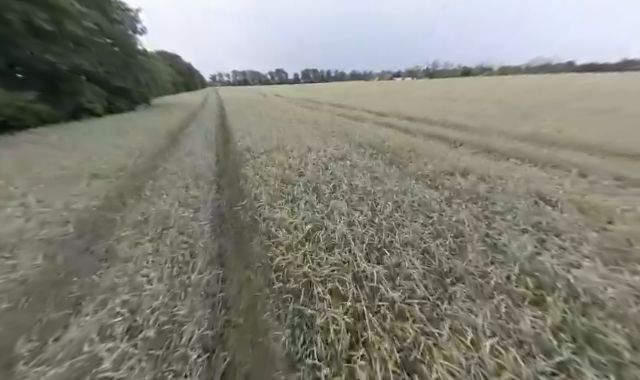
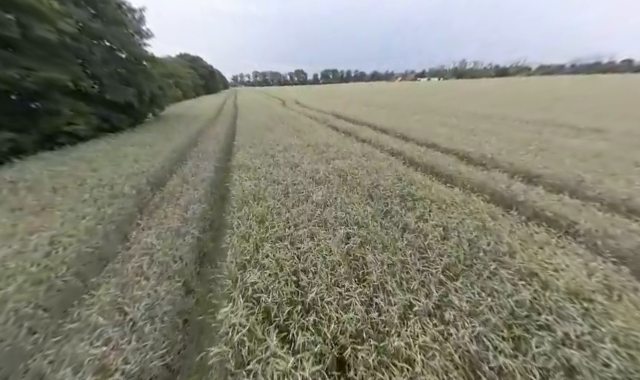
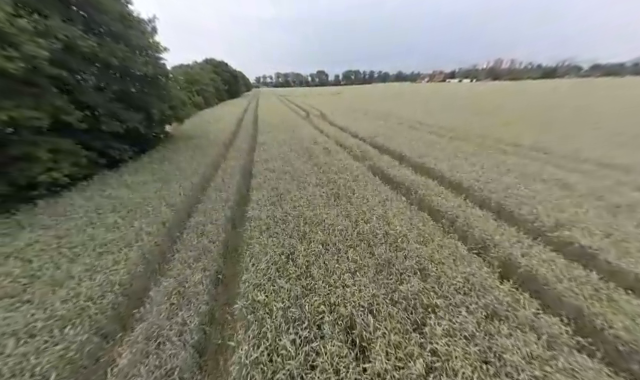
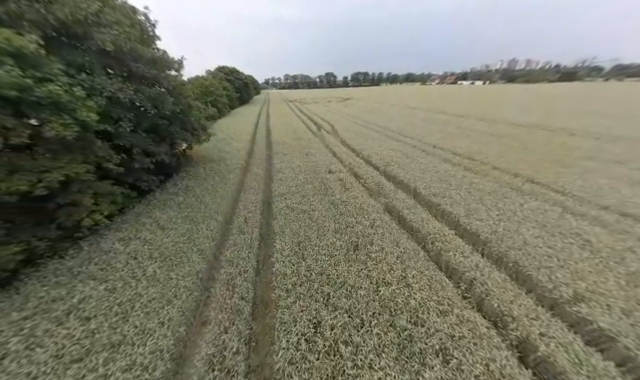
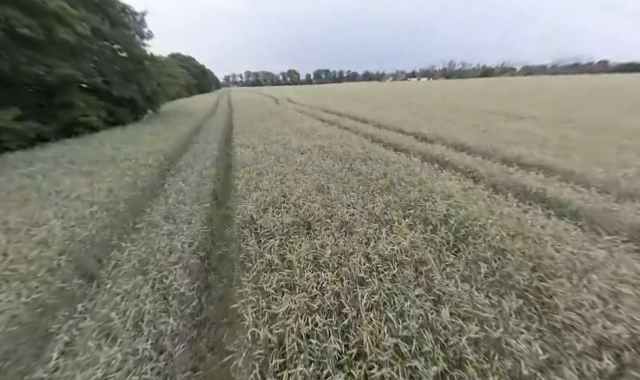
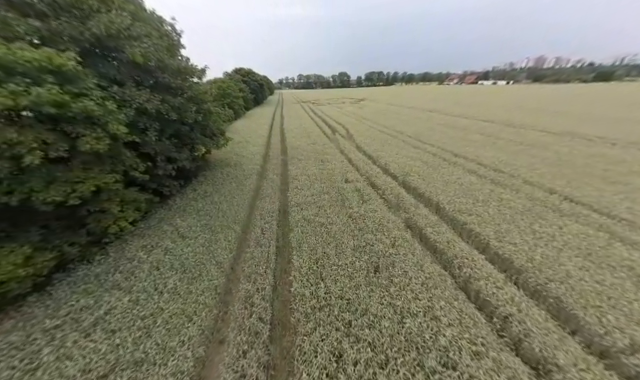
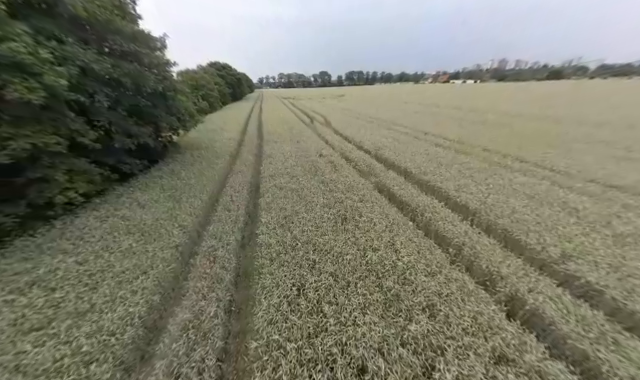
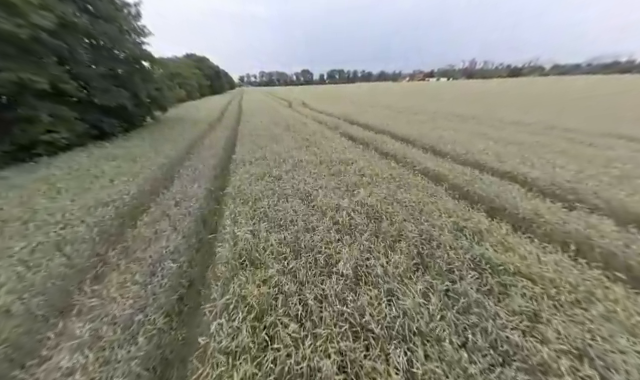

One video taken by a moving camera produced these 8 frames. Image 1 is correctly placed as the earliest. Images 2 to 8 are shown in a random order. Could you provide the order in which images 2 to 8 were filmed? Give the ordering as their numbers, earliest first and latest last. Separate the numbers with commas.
5, 2, 8, 3, 7, 4, 6
